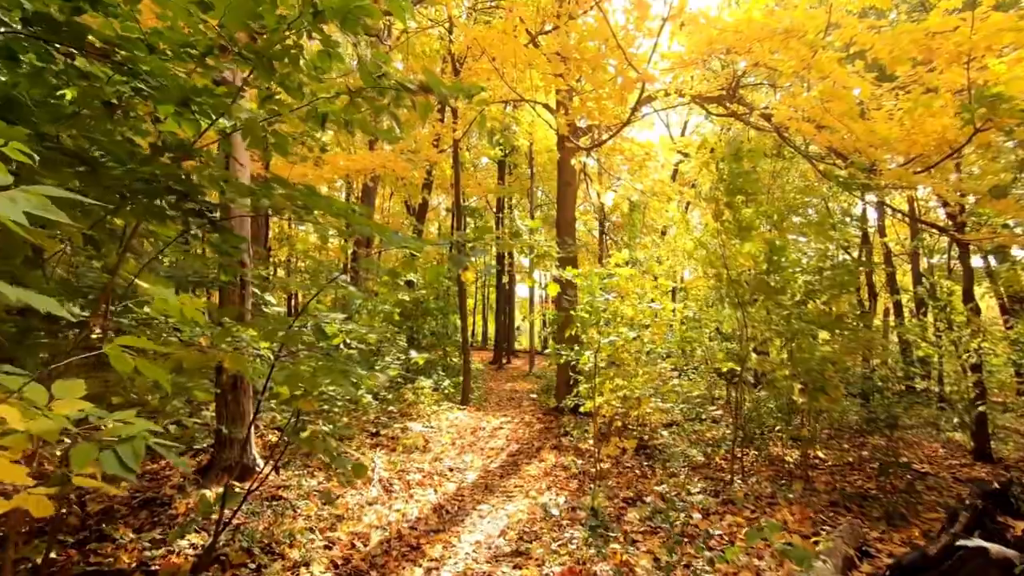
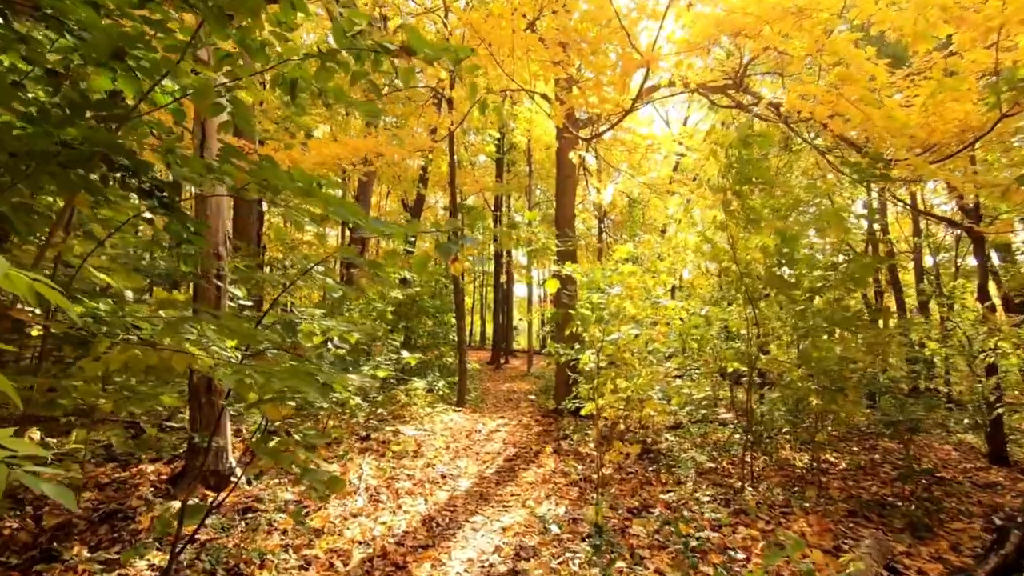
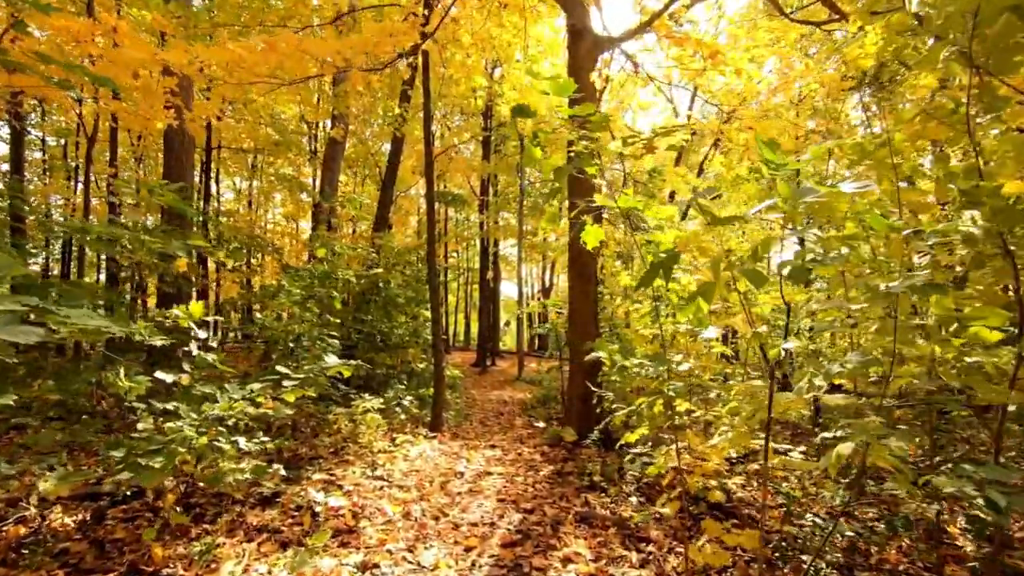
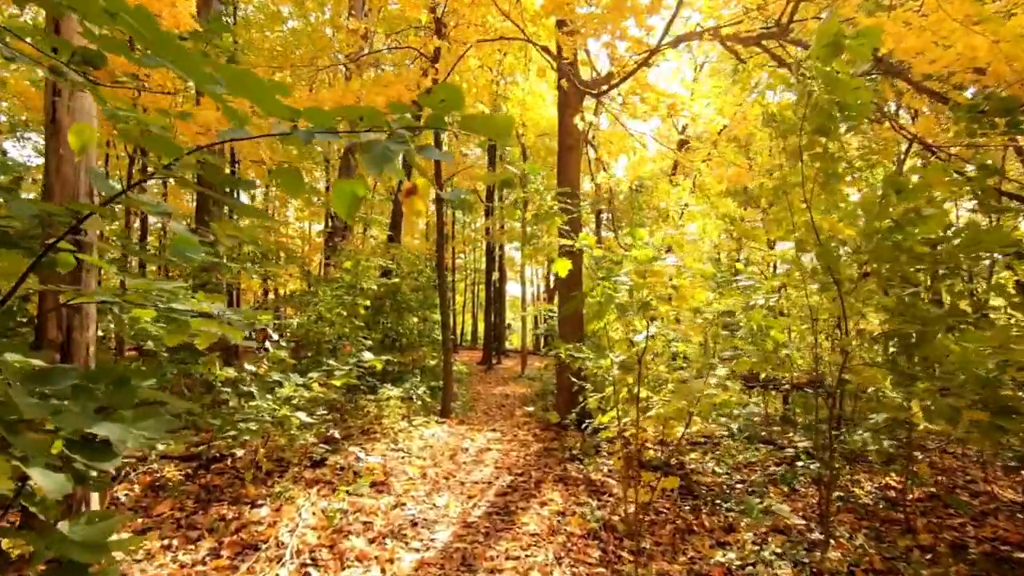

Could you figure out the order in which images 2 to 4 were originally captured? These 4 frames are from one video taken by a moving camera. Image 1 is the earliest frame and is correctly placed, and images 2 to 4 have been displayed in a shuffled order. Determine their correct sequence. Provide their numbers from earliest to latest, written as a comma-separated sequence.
2, 4, 3
